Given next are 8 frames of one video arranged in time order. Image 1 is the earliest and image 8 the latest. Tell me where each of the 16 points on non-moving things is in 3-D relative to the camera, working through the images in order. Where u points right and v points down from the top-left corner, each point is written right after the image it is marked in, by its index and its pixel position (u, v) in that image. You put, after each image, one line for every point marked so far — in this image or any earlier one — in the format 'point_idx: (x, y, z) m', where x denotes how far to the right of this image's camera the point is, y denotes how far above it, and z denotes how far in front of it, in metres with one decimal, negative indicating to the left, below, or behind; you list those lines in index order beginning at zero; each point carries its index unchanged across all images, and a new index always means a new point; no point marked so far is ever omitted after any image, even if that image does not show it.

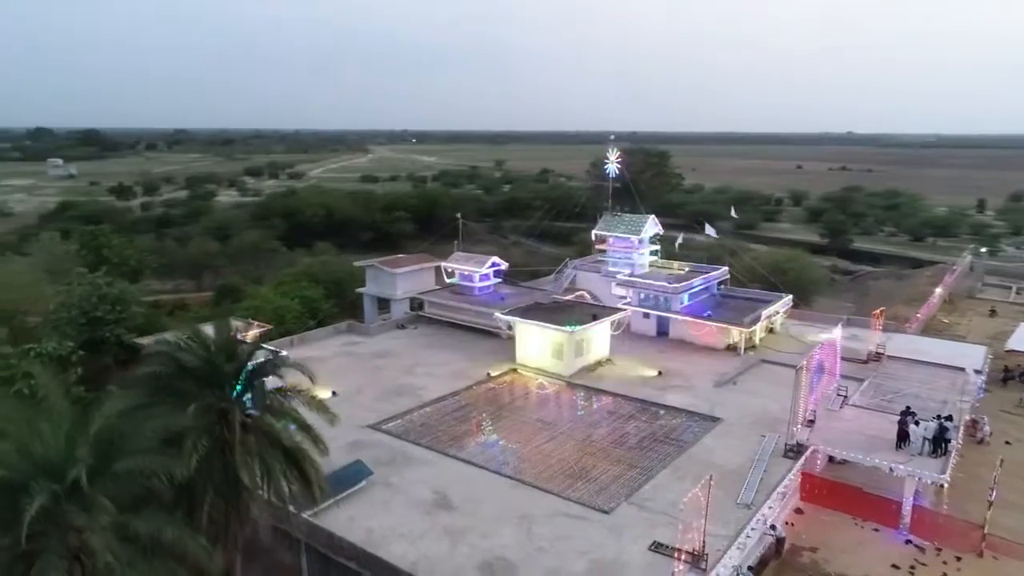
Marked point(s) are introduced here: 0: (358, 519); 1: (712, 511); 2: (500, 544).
0: (-3.7, -5.5, +17.0) m
1: (+4.8, -5.5, +17.4) m
2: (-0.3, -5.7, +16.0) m
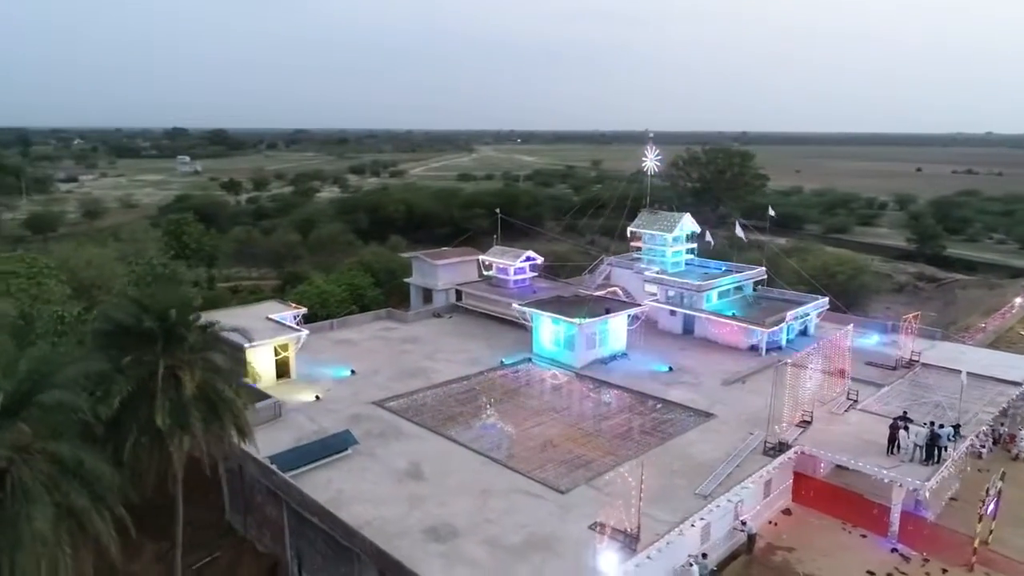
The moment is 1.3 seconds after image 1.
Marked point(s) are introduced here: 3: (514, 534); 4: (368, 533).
0: (-4.7, -5.1, +18.6) m
1: (+3.8, -5.3, +17.8) m
2: (-1.4, -5.4, +17.1) m
3: (+0.1, -5.5, +16.2) m
4: (-3.3, -5.5, +16.1) m
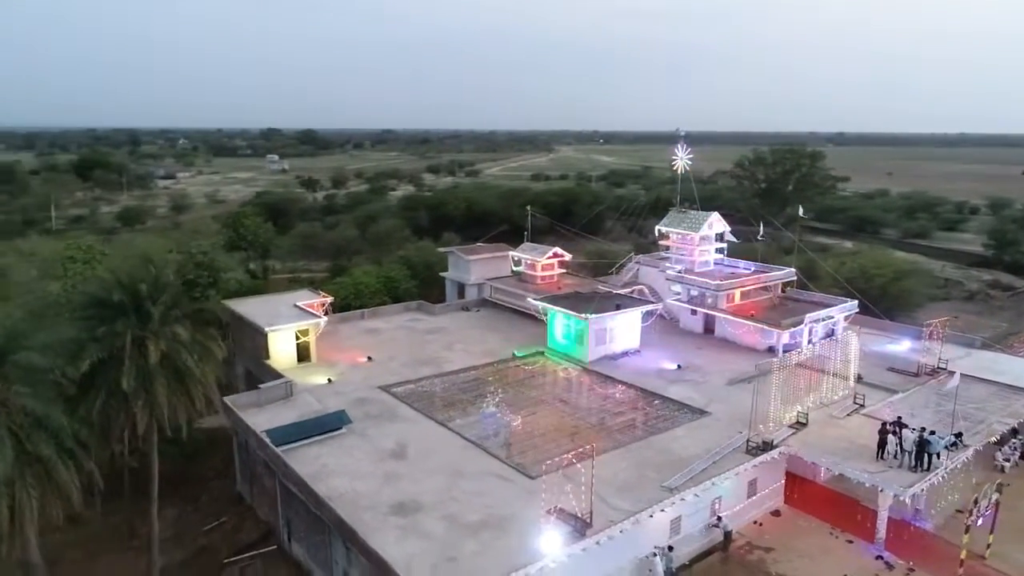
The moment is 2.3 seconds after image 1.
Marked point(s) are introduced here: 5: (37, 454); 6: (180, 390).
0: (-5.3, -4.7, +19.8) m
1: (+3.0, -5.1, +18.1) m
2: (-2.3, -5.1, +18.0) m
3: (-0.9, -5.3, +16.9) m
4: (-4.2, -5.2, +17.2) m
5: (-8.0, -2.8, +12.1) m
6: (-6.6, -2.0, +13.9) m
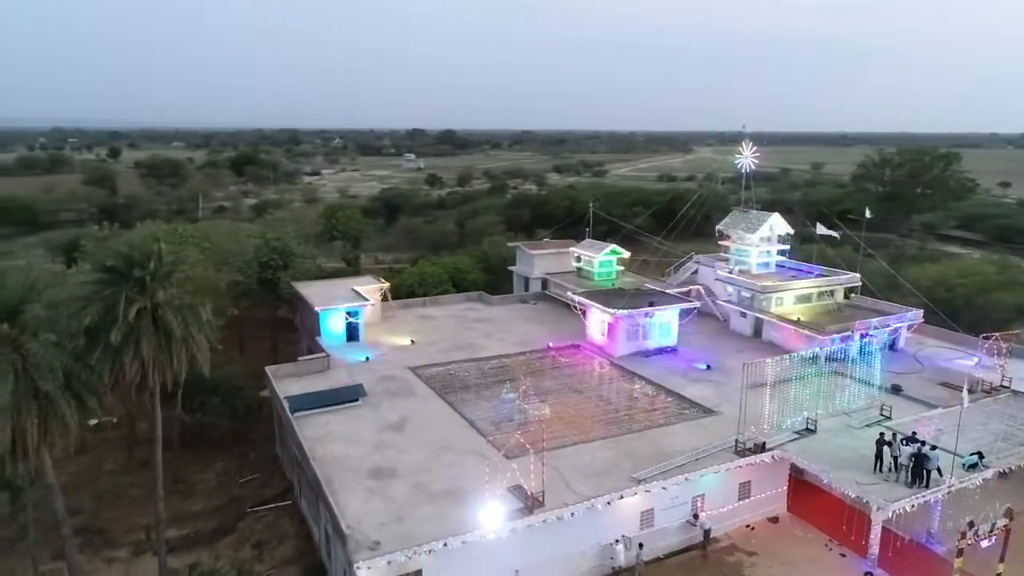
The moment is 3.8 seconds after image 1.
0: (-5.5, -4.1, +21.7) m
1: (+2.2, -4.9, +18.4) m
2: (-2.9, -4.6, +19.3) m
3: (-1.8, -4.9, +18.0) m
4: (-5.0, -4.7, +18.9) m
5: (-9.6, -2.1, +14.6) m
6: (-7.9, -1.3, +16.2) m
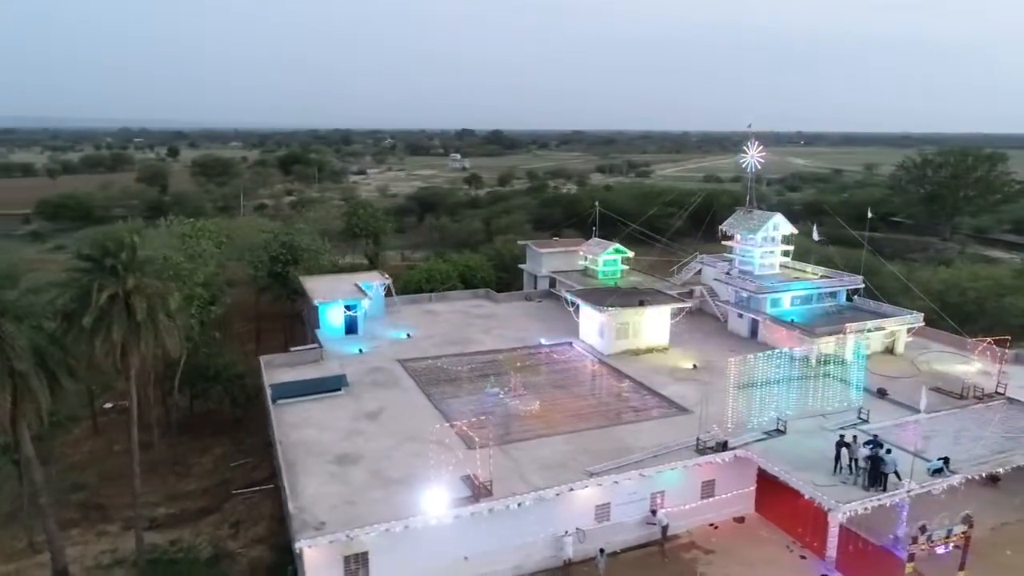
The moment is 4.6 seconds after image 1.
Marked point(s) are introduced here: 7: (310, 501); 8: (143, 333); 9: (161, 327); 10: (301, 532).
0: (-6.4, -3.9, +22.5) m
1: (+1.1, -4.8, +18.7) m
2: (-4.0, -4.4, +20.0) m
3: (-2.9, -4.7, +18.6) m
4: (-6.1, -4.4, +19.7) m
5: (-10.9, -1.8, +15.7) m
6: (-9.1, -1.1, +17.2) m
7: (-4.8, -5.1, +16.9) m
8: (-8.9, -1.1, +17.2) m
9: (-8.7, -1.0, +17.7) m
10: (-4.6, -5.4, +15.7) m
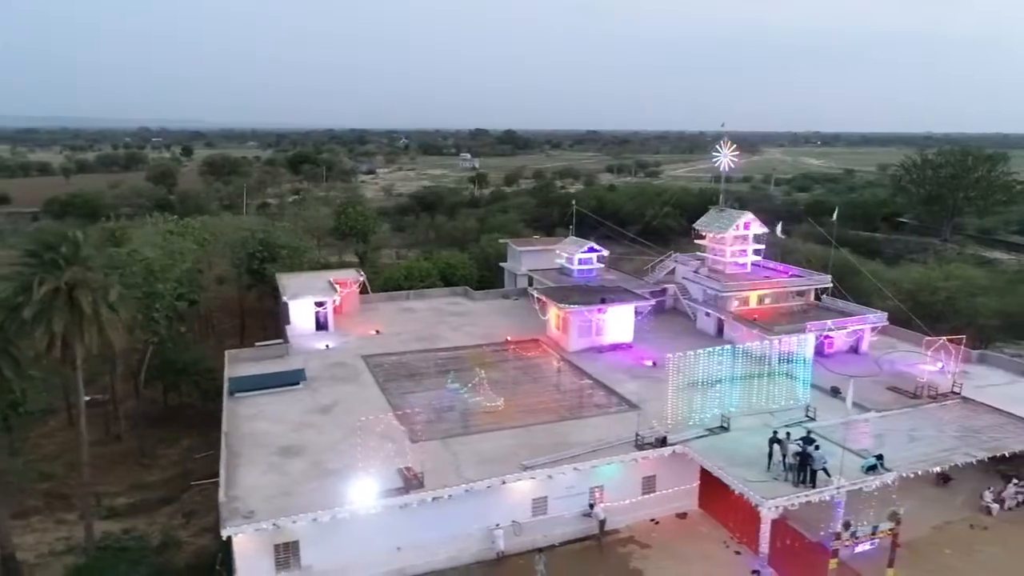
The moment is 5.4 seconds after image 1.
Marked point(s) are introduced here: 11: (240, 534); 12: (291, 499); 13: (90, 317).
0: (-8.0, -3.7, +23.0) m
1: (-0.5, -4.7, +19.0) m
2: (-5.6, -4.3, +20.4) m
3: (-4.6, -4.6, +18.9) m
4: (-7.7, -4.3, +20.2) m
5: (-12.6, -1.6, +16.3) m
6: (-10.7, -0.9, +17.7) m
7: (-6.5, -4.9, +17.3) m
8: (-10.6, -0.9, +17.7) m
9: (-10.3, -0.8, +18.1) m
10: (-6.4, -5.2, +16.1) m
11: (-6.1, -5.6, +16.1) m
12: (-5.3, -5.0, +17.0) m
13: (-10.5, -0.8, +17.8) m
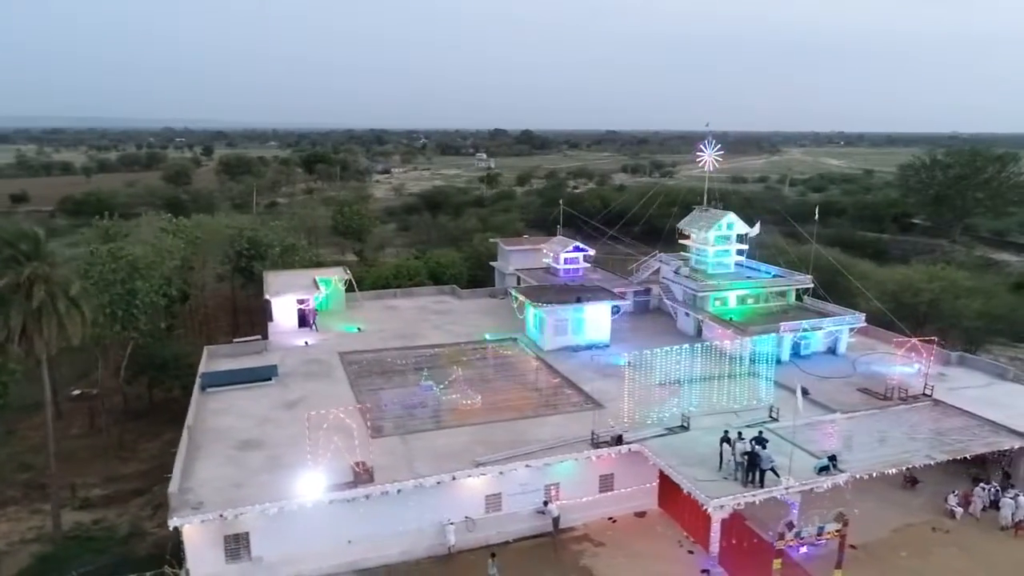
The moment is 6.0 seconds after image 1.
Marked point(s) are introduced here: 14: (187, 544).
0: (-9.1, -3.6, +23.4) m
1: (-1.8, -4.6, +19.2) m
2: (-6.8, -4.2, +20.7) m
3: (-5.8, -4.5, +19.2) m
4: (-8.9, -4.2, +20.5) m
5: (-13.9, -1.5, +16.8) m
6: (-12.0, -0.8, +18.1) m
7: (-7.8, -4.8, +17.7) m
8: (-11.8, -0.8, +18.2) m
9: (-11.6, -0.7, +18.6) m
10: (-7.7, -5.1, +16.5) m
11: (-7.5, -5.5, +16.4) m
12: (-6.6, -5.0, +17.4) m
13: (-11.7, -0.6, +18.2) m
14: (-7.6, -6.0, +16.7) m
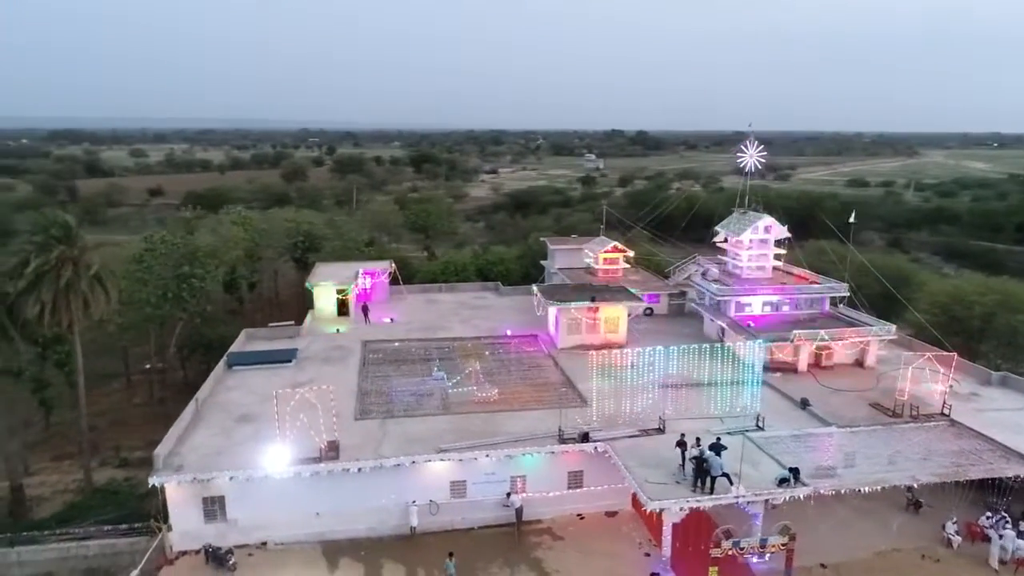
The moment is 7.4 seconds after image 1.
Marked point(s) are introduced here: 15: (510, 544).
0: (-9.3, -3.2, +25.4) m
1: (-2.8, -4.4, +20.1) m
2: (-7.5, -3.8, +22.4) m
3: (-6.8, -4.1, +20.8) m
4: (-9.6, -3.7, +22.6) m
5: (-15.0, -0.9, +19.7) m
6: (-12.9, -0.2, +20.7) m
7: (-8.9, -4.4, +19.6) m
8: (-12.7, -0.2, +20.7) m
9: (-12.4, -0.1, +21.1) m
10: (-9.1, -4.7, +18.4) m
11: (-8.8, -5.0, +18.3) m
12: (-7.8, -4.6, +19.1) m
13: (-12.6, -0.1, +20.7) m
14: (-9.0, -5.6, +18.6) m
15: (0.0, -7.0, +19.5) m
